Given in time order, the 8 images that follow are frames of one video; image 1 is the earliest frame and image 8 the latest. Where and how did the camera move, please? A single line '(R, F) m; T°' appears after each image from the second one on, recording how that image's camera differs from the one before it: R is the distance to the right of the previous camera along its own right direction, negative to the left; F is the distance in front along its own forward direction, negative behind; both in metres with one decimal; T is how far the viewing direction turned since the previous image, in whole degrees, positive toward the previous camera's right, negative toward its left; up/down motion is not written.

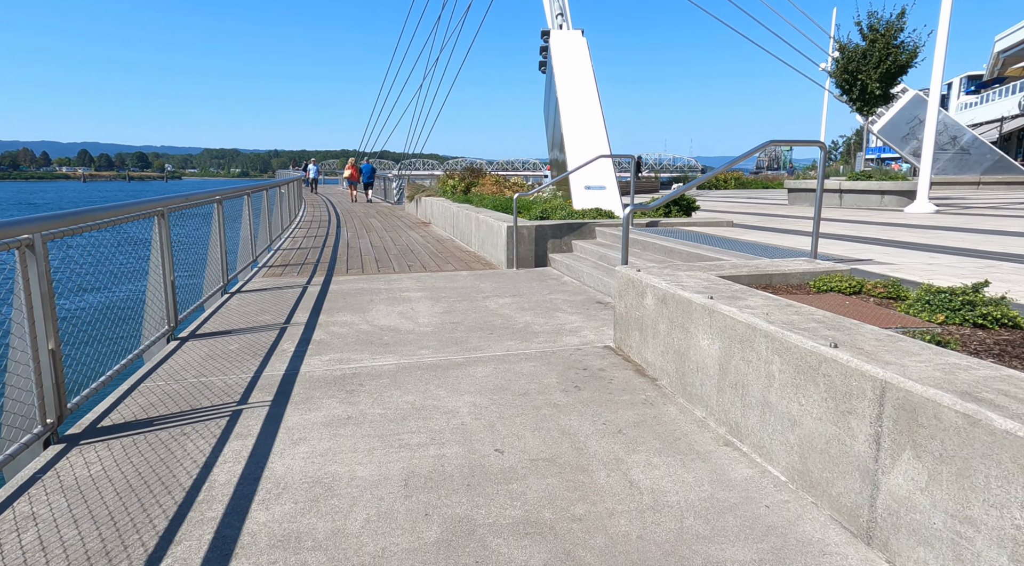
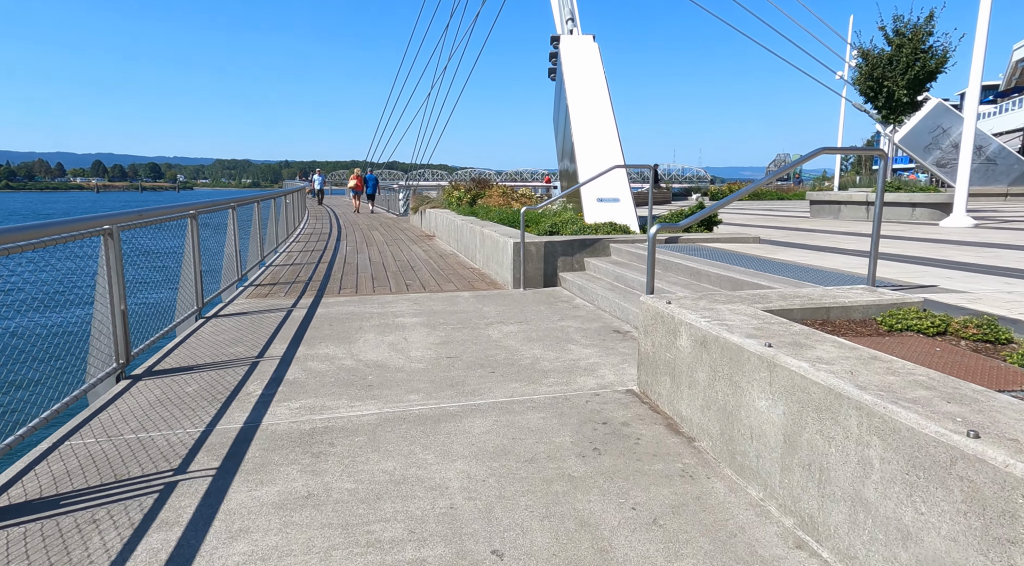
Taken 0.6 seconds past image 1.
(0.0, +0.7) m; -1°
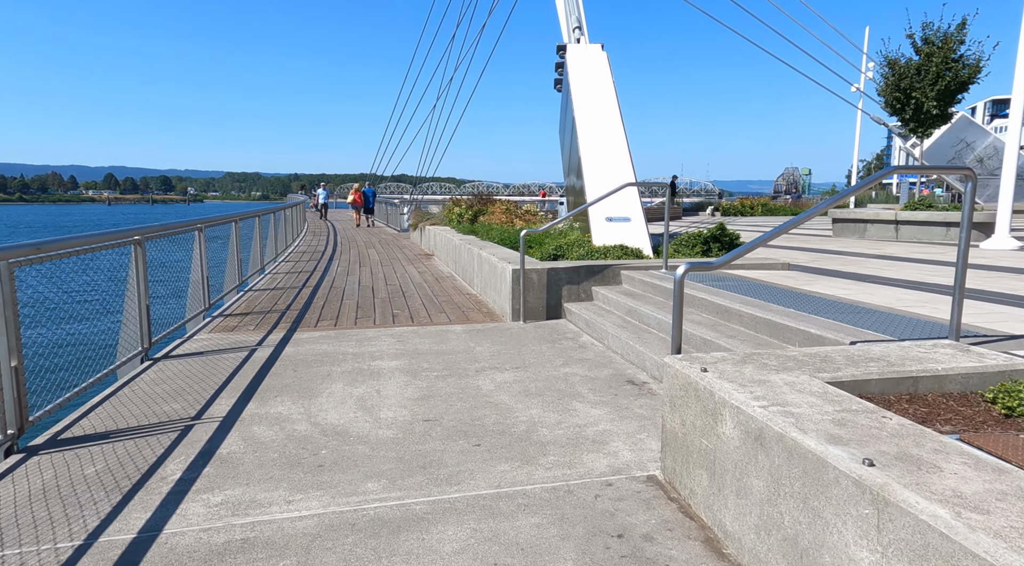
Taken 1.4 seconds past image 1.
(+0.1, +0.8) m; -1°
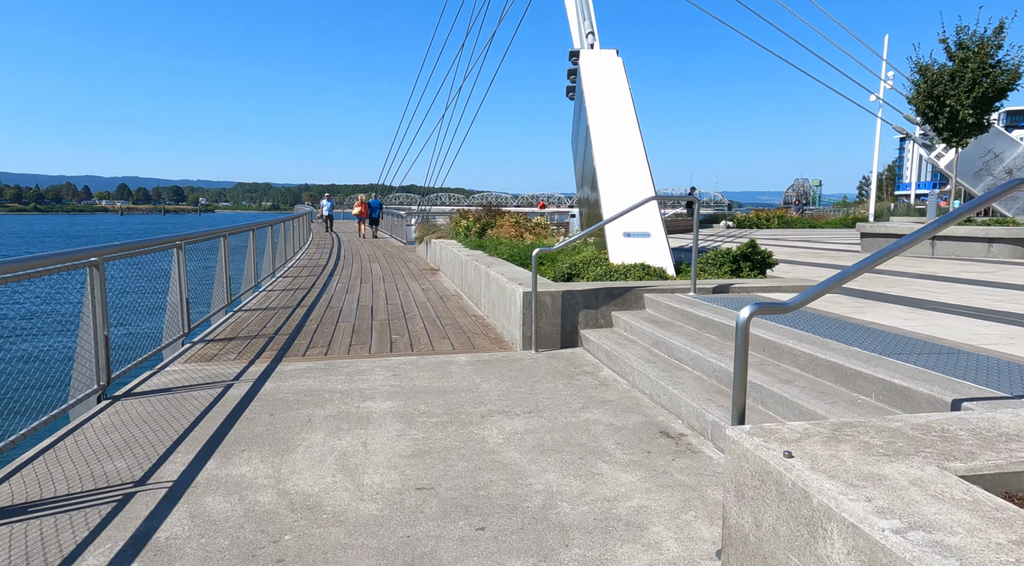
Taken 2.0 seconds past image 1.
(0.0, +0.7) m; -1°
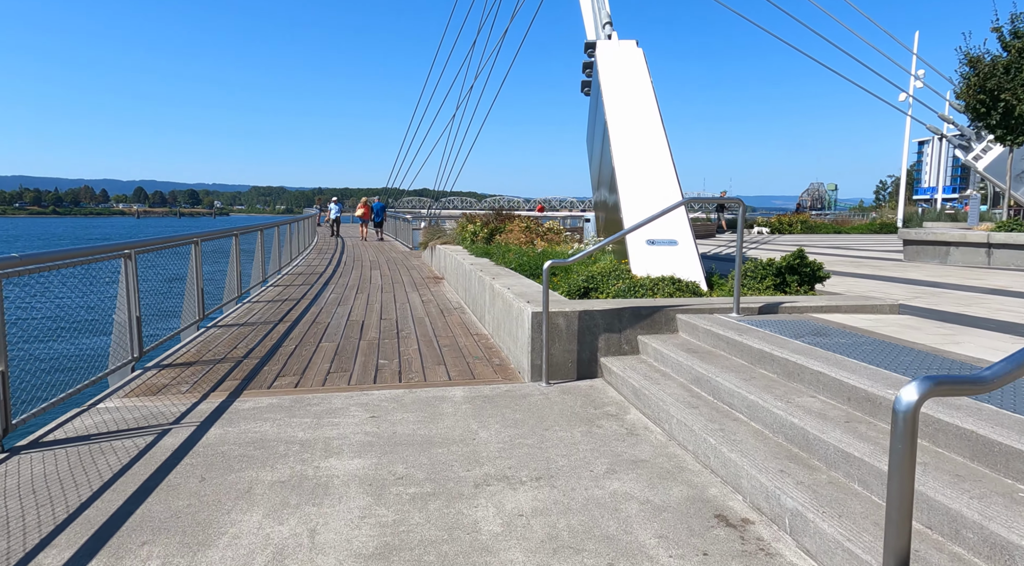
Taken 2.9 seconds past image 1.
(0.0, +1.0) m; -1°
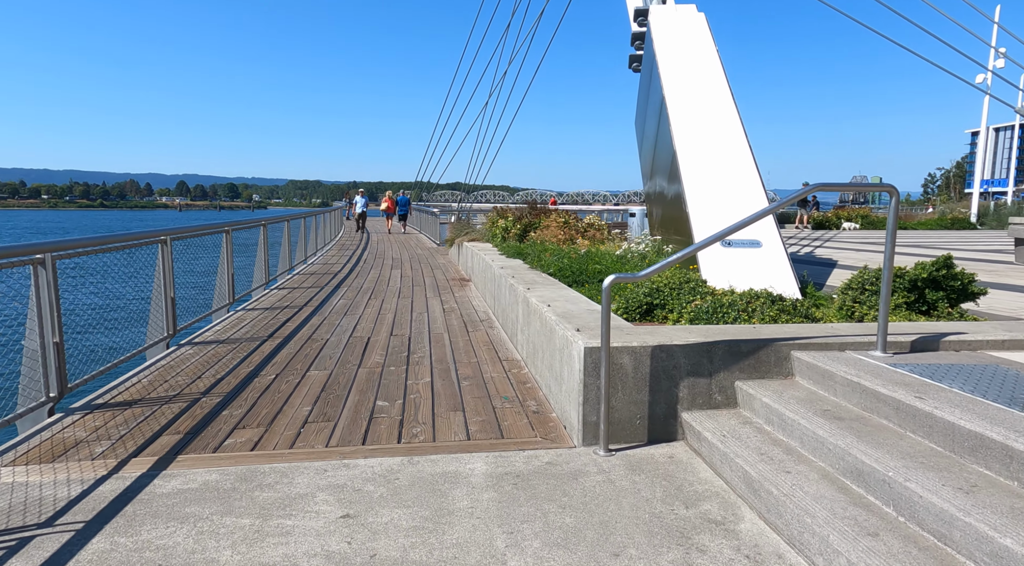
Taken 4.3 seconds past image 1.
(-0.1, +1.5) m; -3°
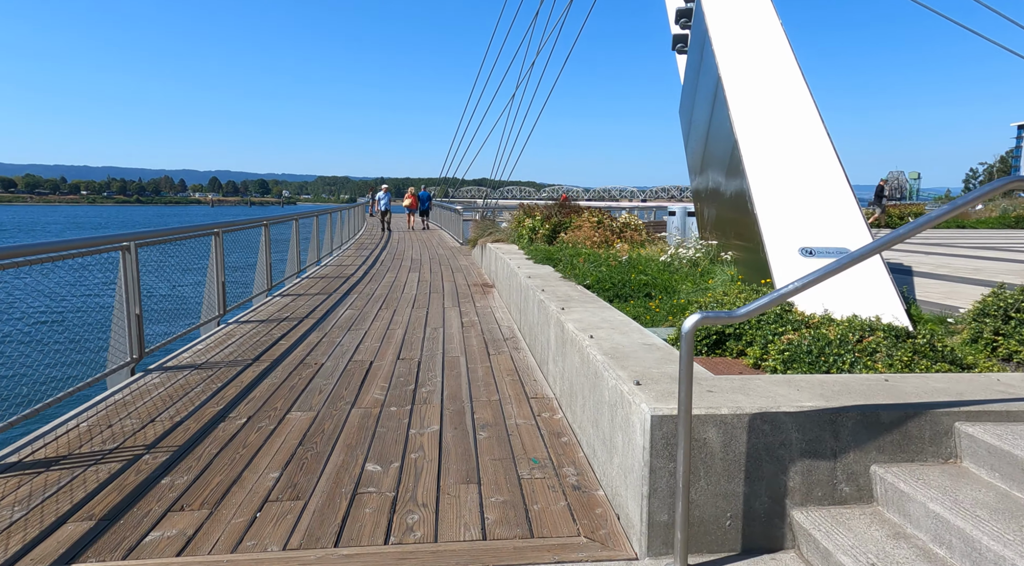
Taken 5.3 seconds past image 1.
(0.0, +1.1) m; -2°
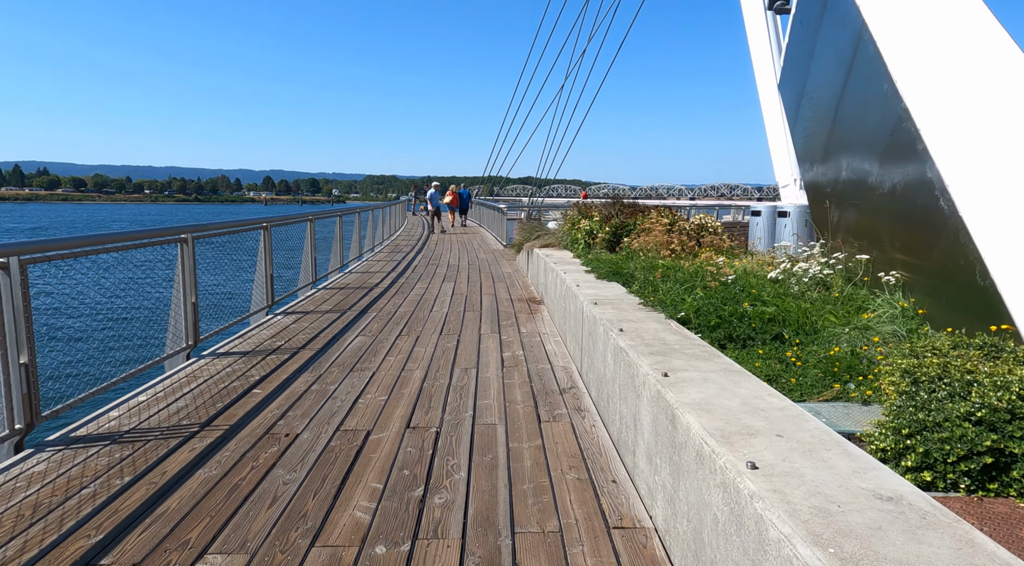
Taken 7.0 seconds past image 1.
(-0.1, +1.8) m; -4°
